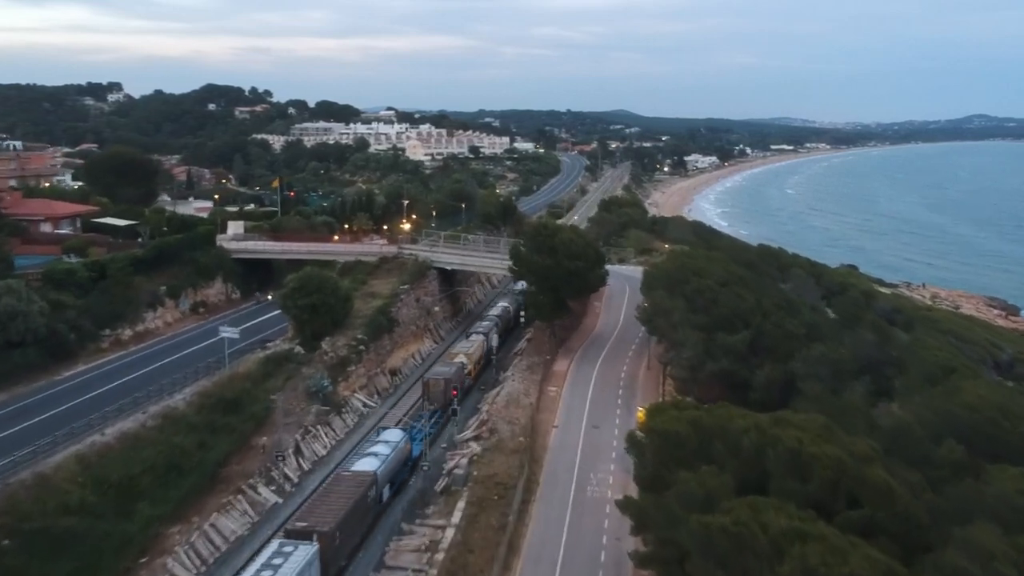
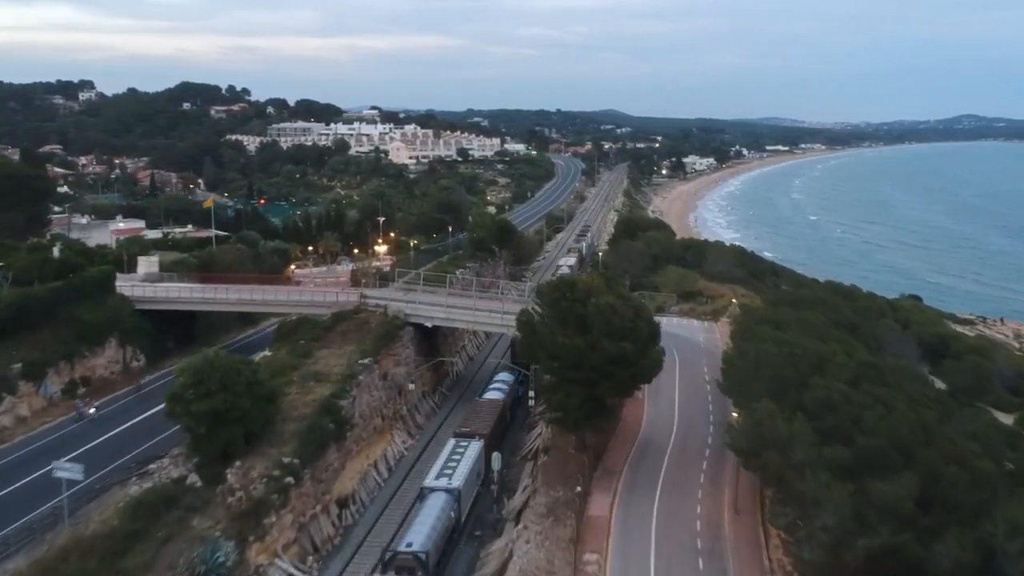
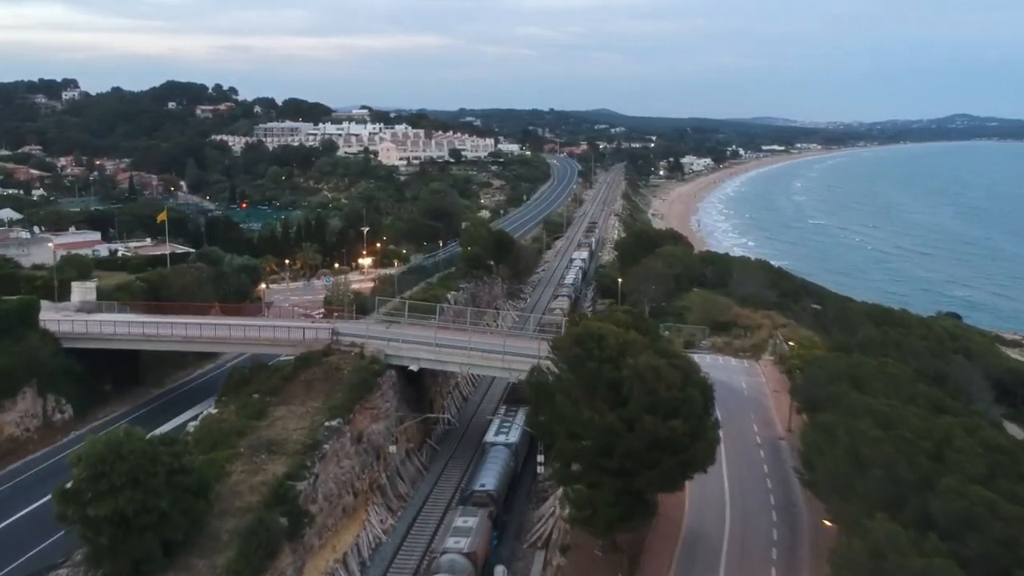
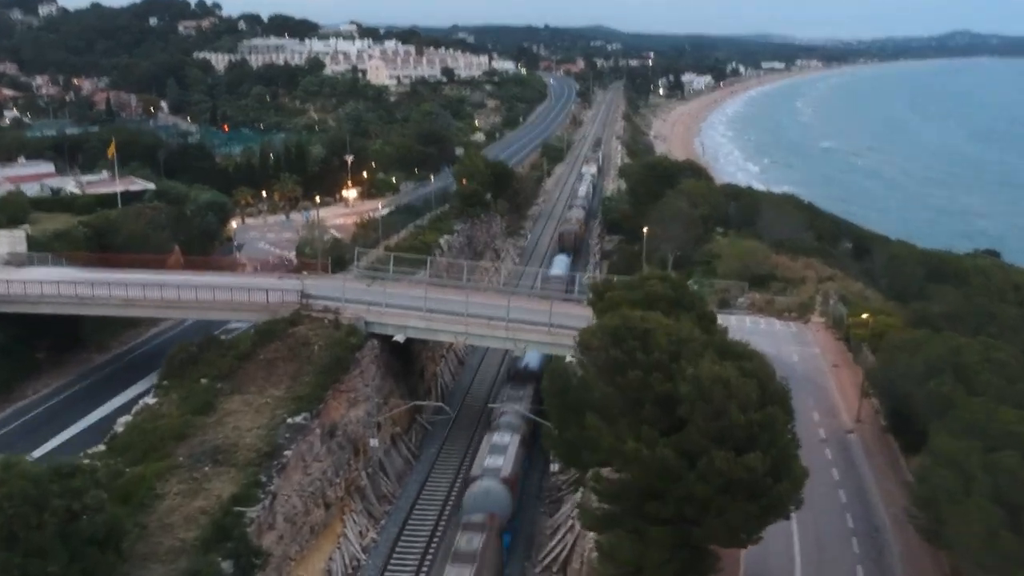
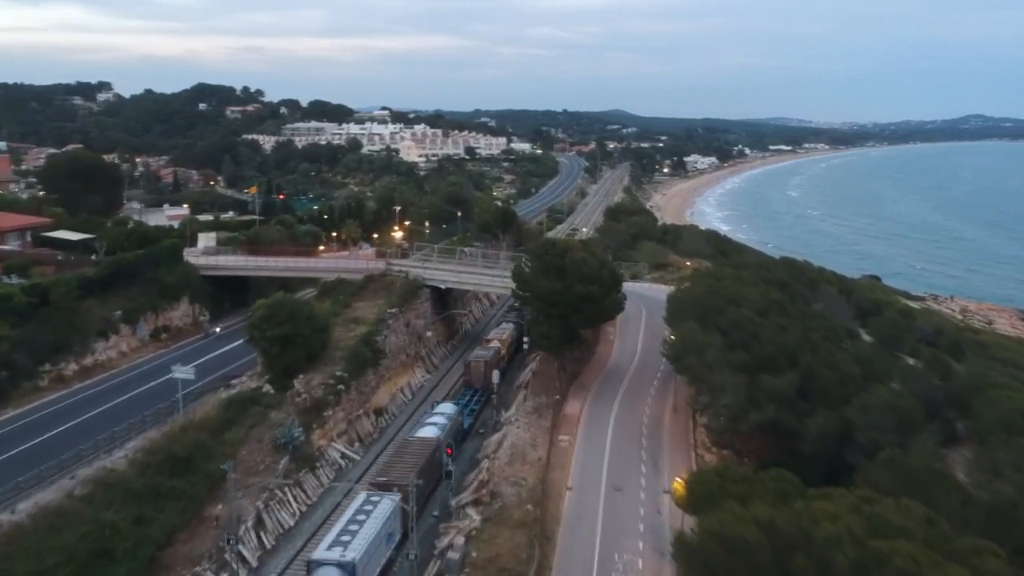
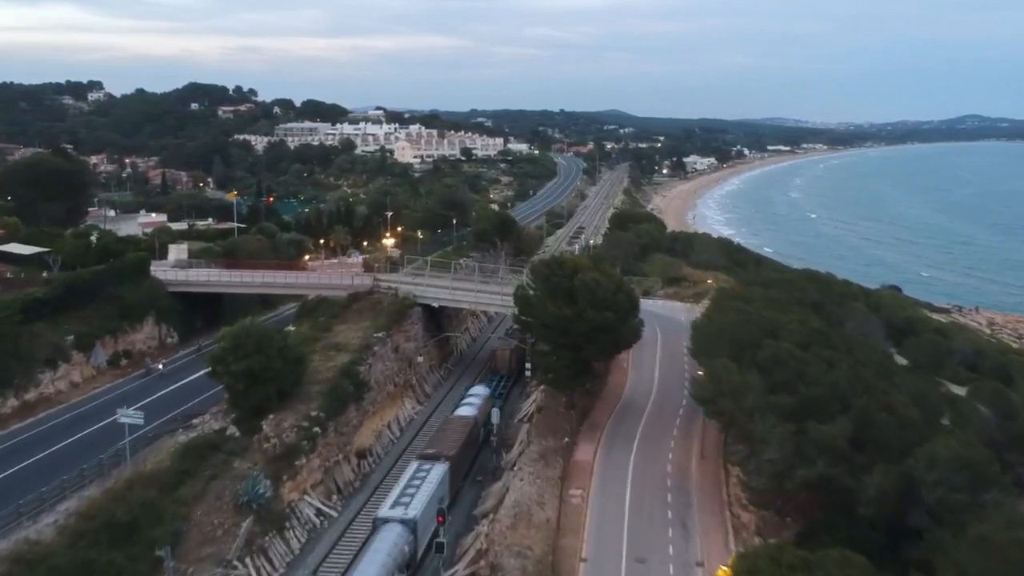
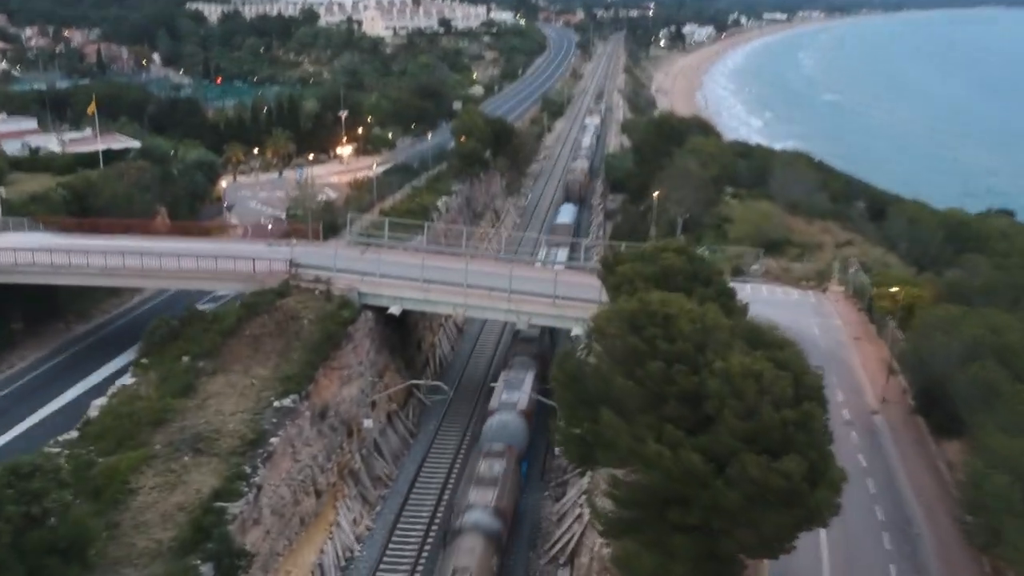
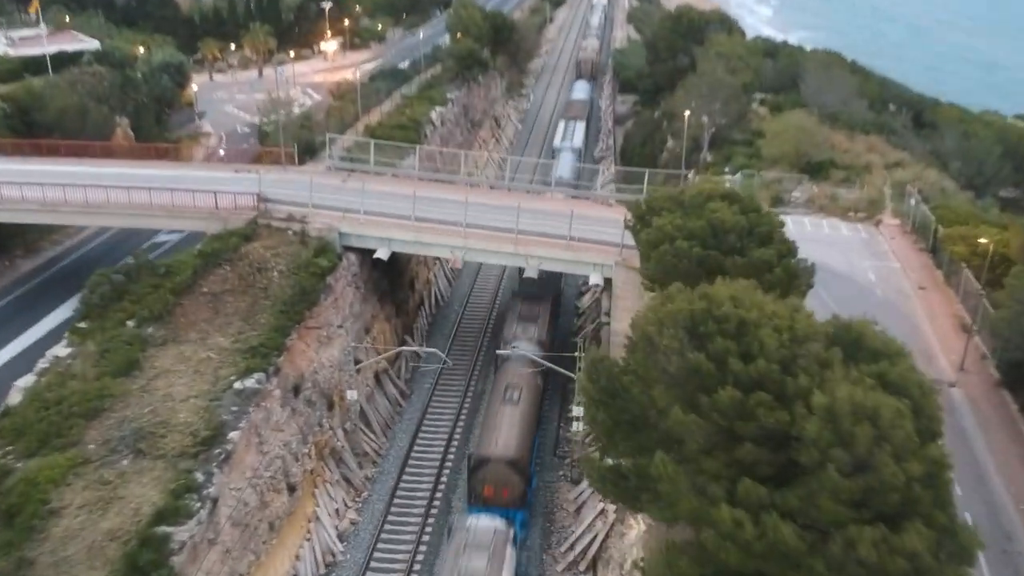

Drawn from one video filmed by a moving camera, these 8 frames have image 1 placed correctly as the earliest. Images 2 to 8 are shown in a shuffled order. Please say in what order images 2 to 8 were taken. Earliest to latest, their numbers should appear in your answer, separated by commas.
5, 6, 2, 3, 4, 7, 8
